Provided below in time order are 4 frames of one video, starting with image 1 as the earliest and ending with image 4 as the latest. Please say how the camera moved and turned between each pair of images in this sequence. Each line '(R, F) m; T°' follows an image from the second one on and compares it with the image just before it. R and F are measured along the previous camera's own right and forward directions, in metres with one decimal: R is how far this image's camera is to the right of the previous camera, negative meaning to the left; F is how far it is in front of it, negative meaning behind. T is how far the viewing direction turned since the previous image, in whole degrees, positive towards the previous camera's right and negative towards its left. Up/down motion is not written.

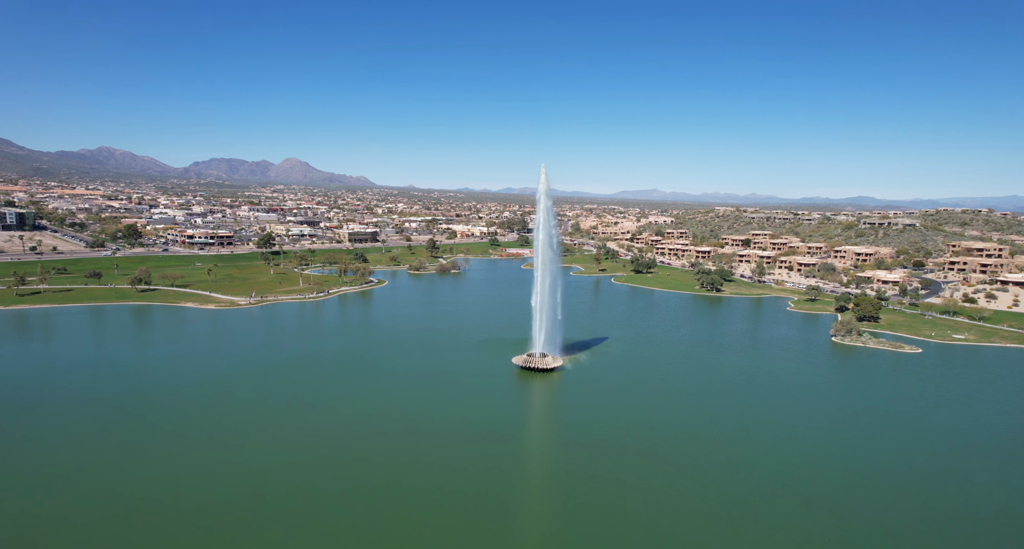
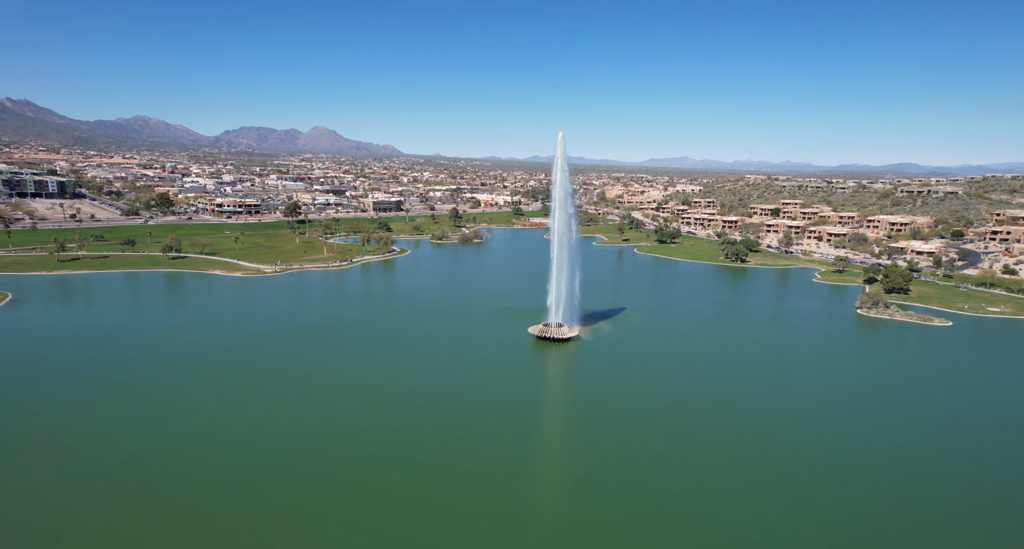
(+0.8, 0.0) m; -3°
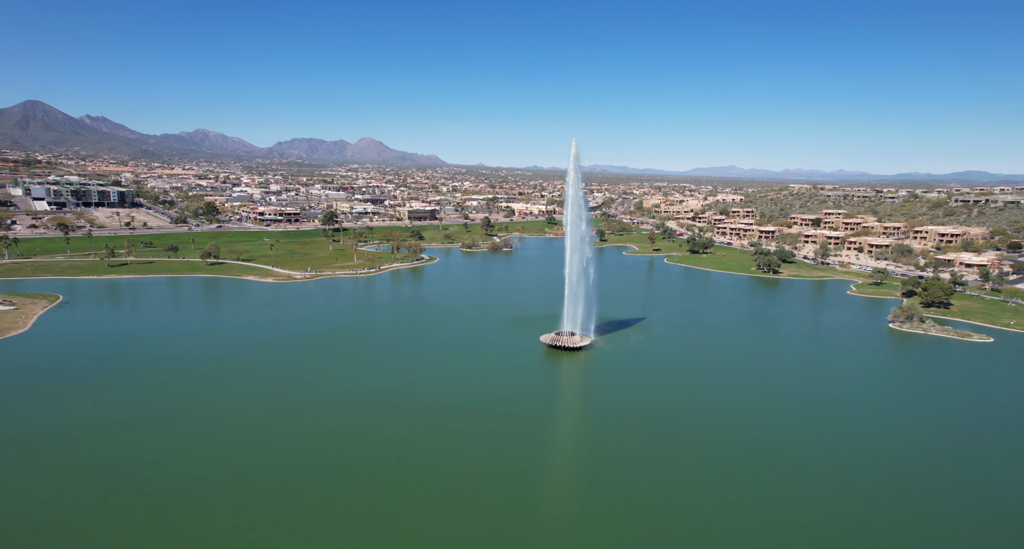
(+2.2, -0.2) m; -4°
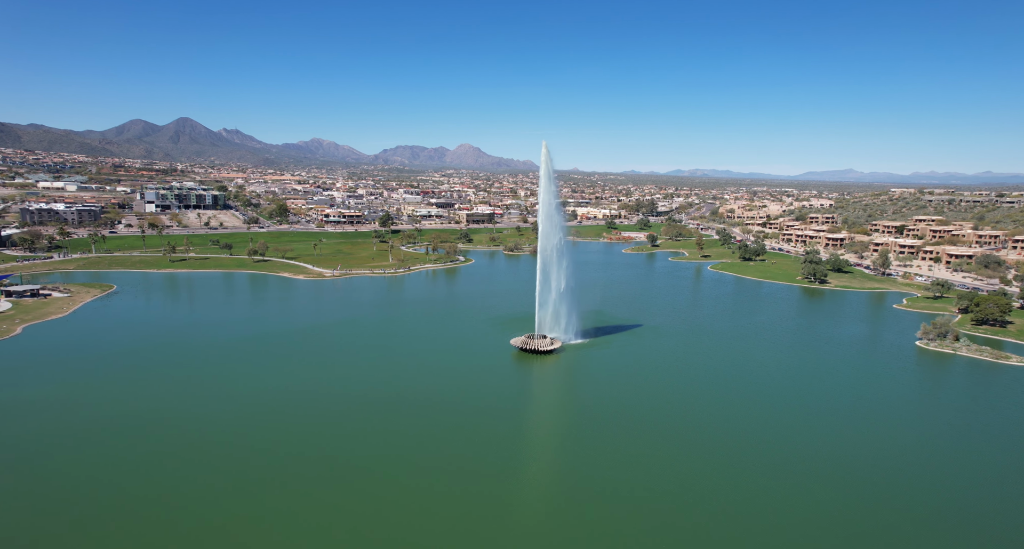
(+9.3, +0.9) m; -11°
